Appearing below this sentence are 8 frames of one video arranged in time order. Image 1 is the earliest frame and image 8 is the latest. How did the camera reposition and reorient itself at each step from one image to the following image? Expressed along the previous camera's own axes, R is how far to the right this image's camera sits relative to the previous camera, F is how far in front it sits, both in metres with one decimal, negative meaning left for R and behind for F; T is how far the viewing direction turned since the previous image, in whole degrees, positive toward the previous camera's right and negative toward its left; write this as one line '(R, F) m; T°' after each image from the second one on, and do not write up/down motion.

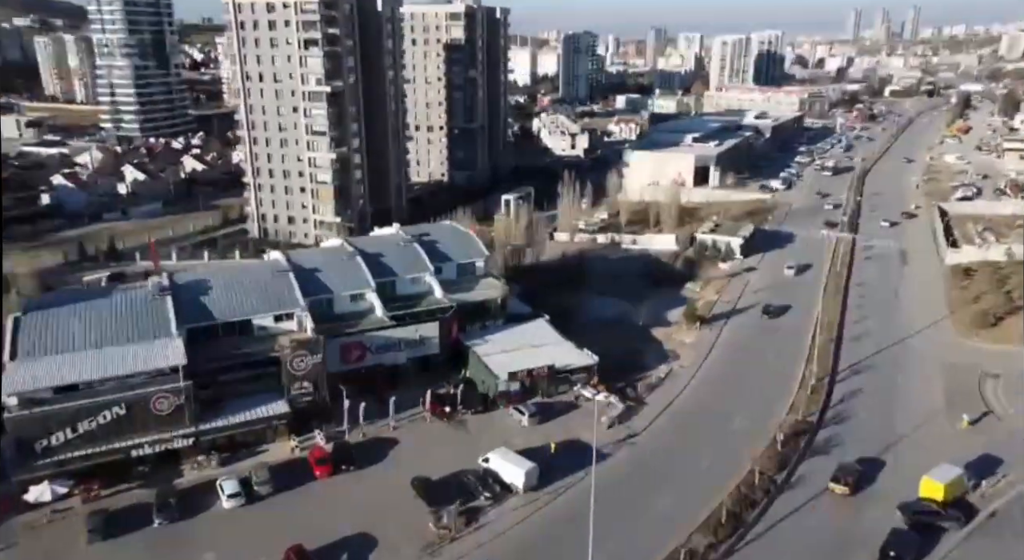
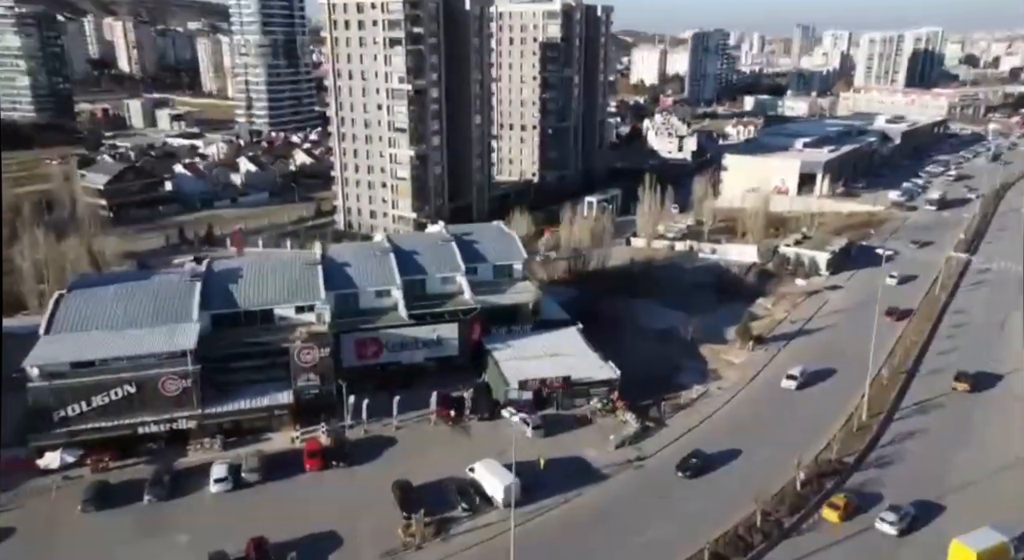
(+2.6, +0.7) m; -10°
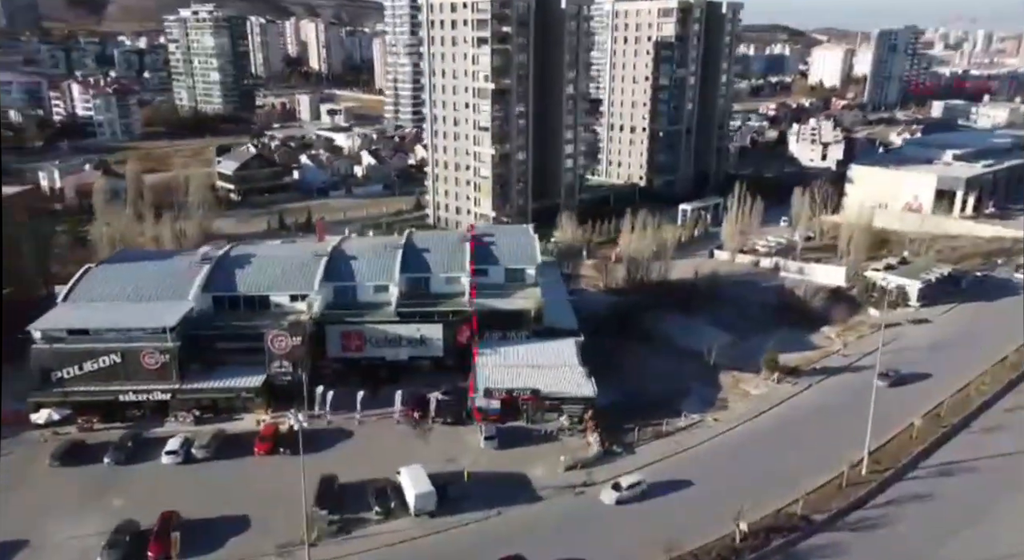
(+4.5, +1.0) m; -14°
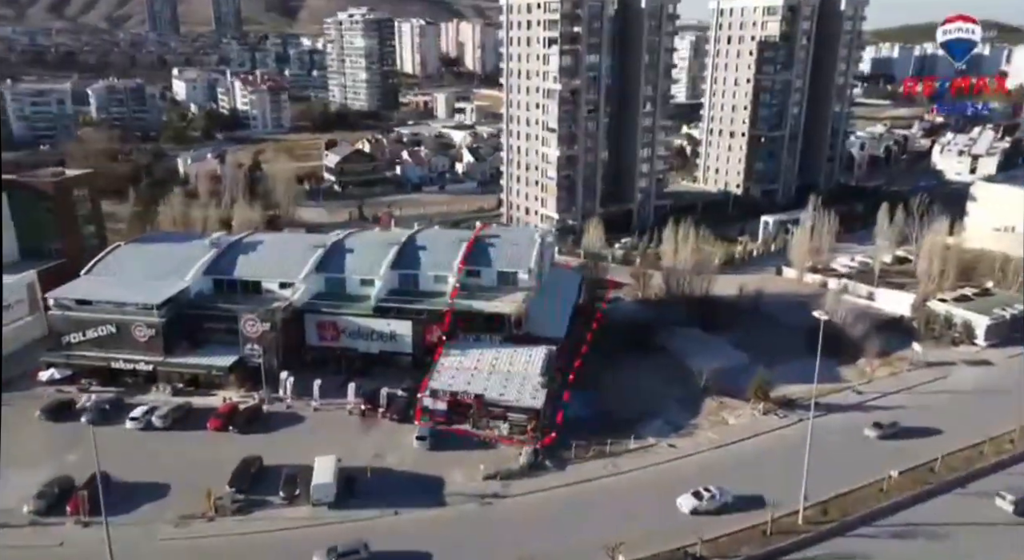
(+4.7, +0.8) m; -13°
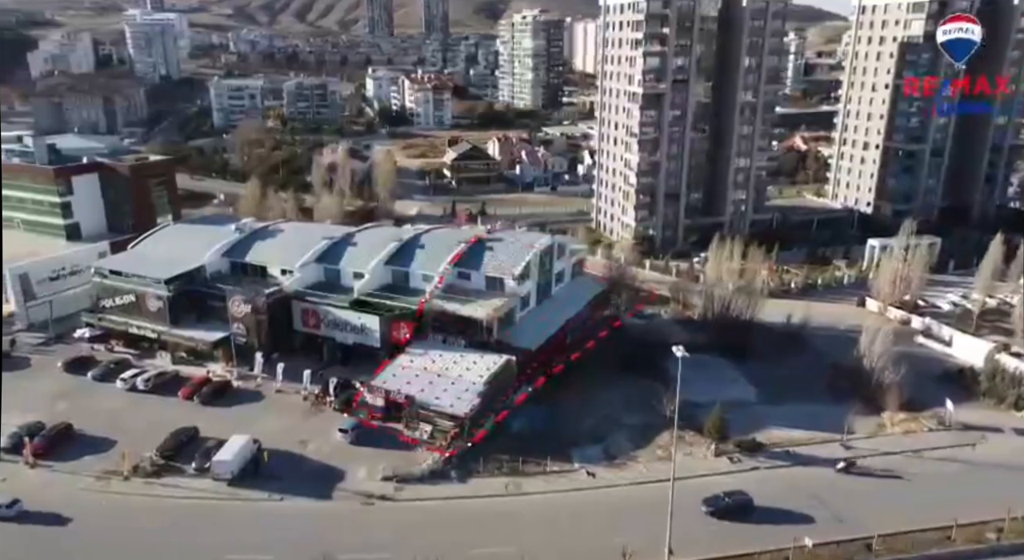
(+5.6, +1.2) m; -16°
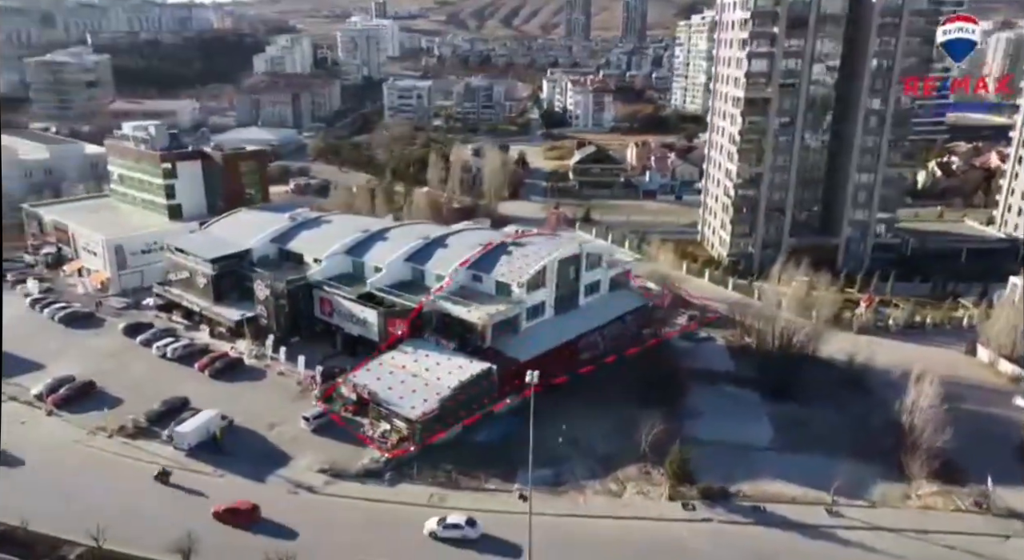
(+4.7, +1.4) m; -15°
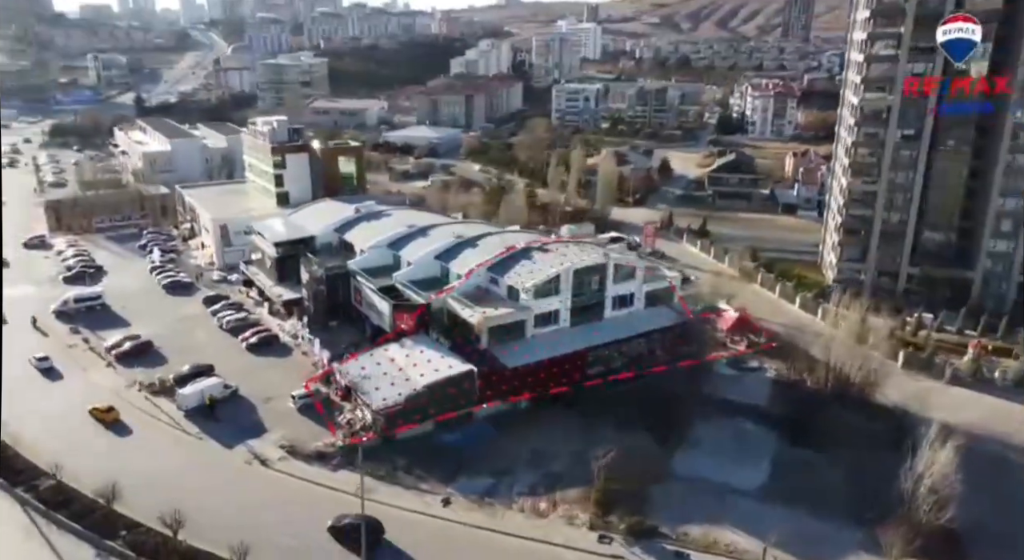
(+4.9, +1.0) m; -16°
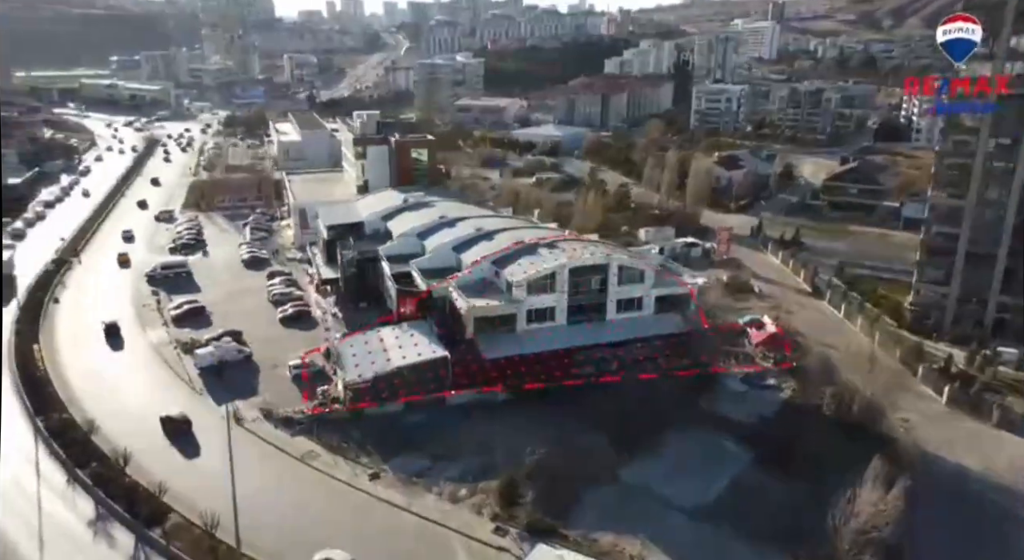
(+4.5, +0.4) m; -14°
